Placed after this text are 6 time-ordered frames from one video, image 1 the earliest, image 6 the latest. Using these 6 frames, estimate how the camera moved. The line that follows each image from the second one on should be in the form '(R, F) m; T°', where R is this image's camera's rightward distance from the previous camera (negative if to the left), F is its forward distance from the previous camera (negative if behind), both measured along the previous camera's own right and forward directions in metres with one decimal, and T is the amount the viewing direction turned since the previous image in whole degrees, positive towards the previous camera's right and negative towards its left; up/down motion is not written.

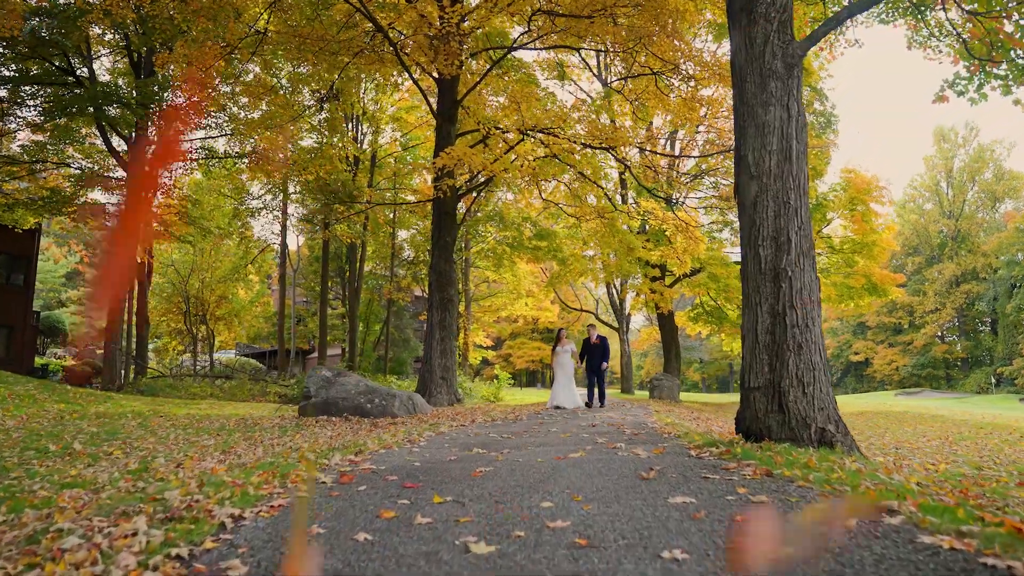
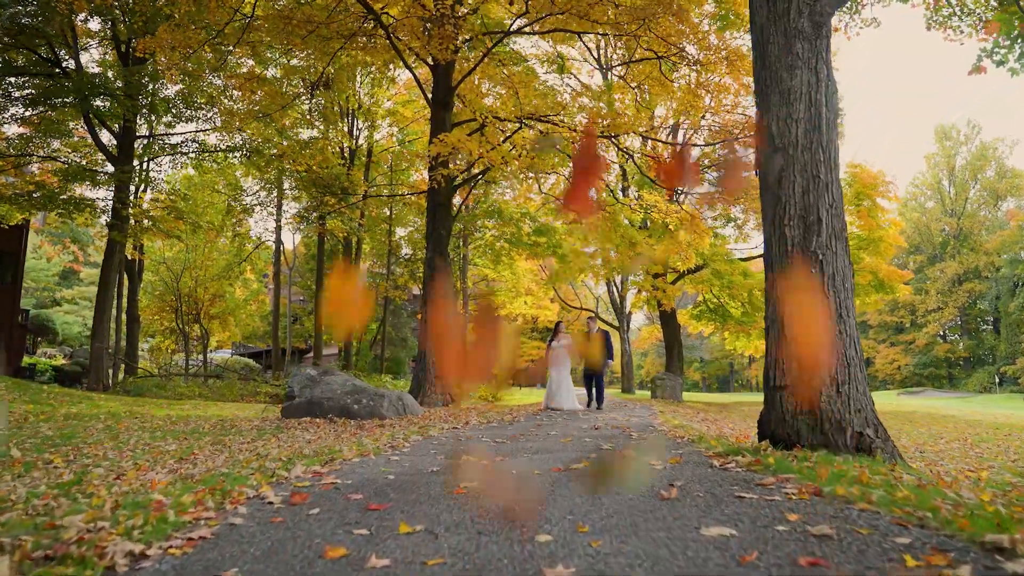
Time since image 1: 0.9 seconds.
(0.0, +0.4) m; 0°
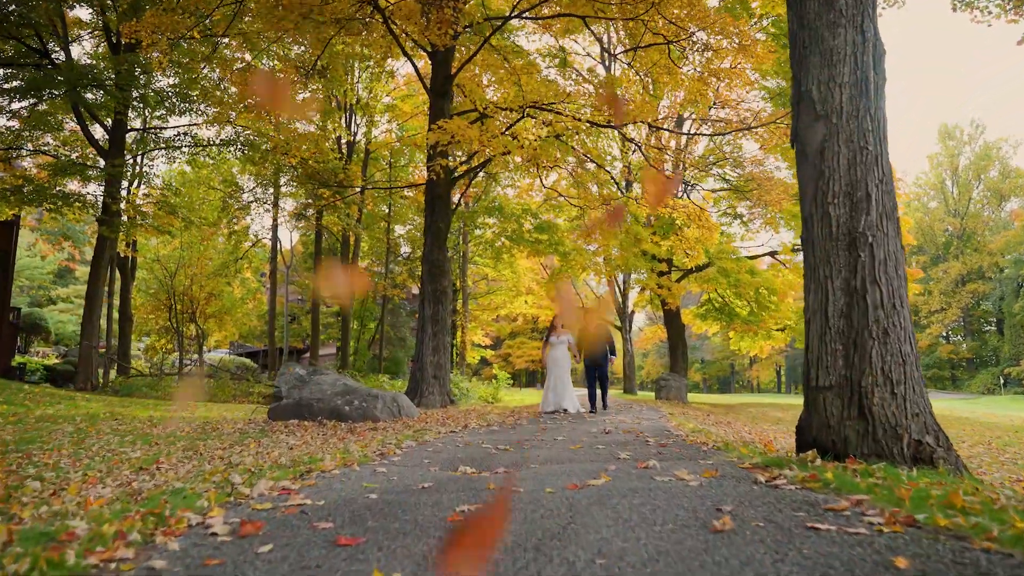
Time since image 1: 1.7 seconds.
(0.0, +0.4) m; 0°
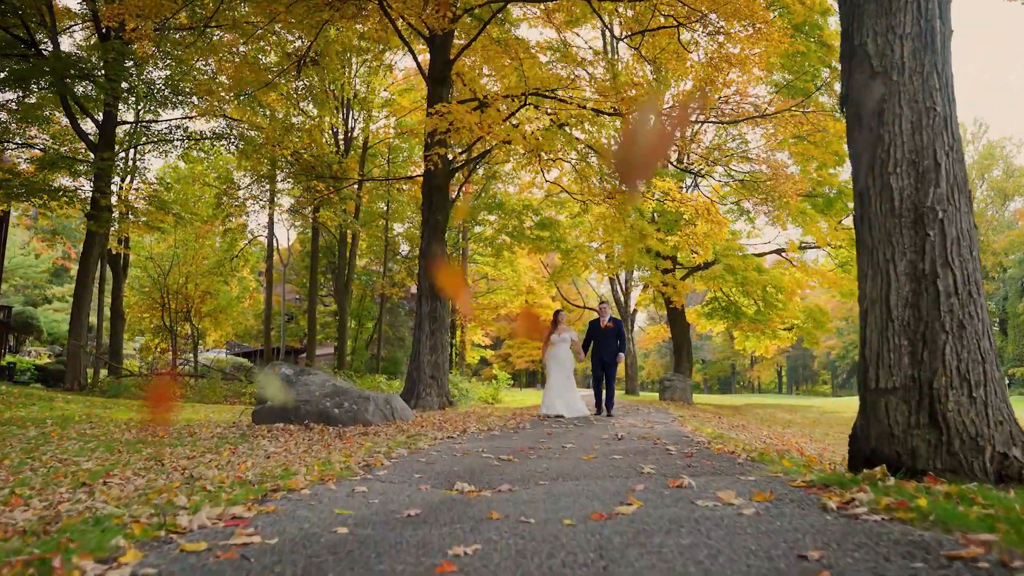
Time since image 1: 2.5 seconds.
(0.0, +0.4) m; 0°
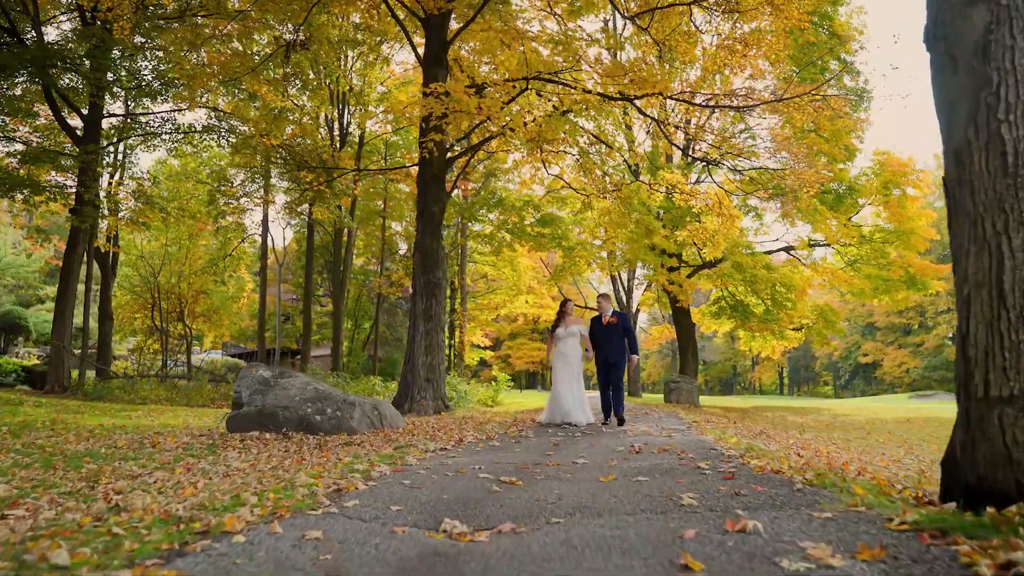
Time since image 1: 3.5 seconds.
(0.0, +0.5) m; 0°
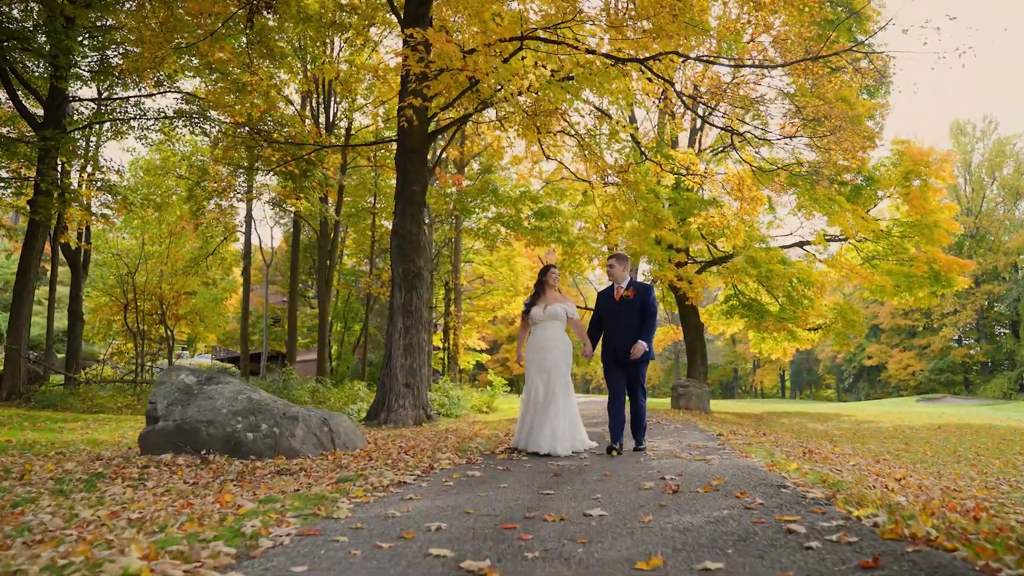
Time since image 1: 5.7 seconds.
(+0.1, +1.1) m; 0°
